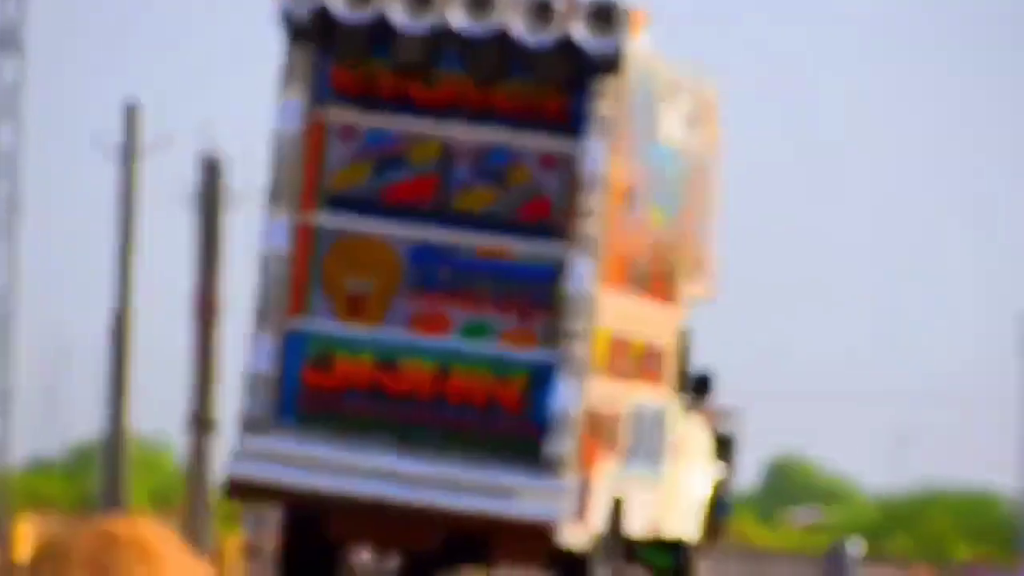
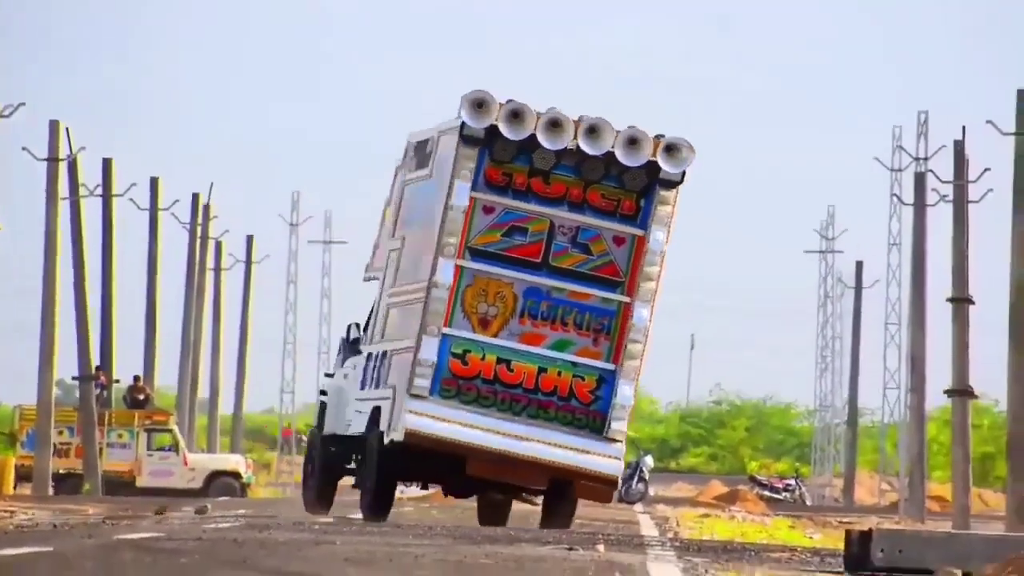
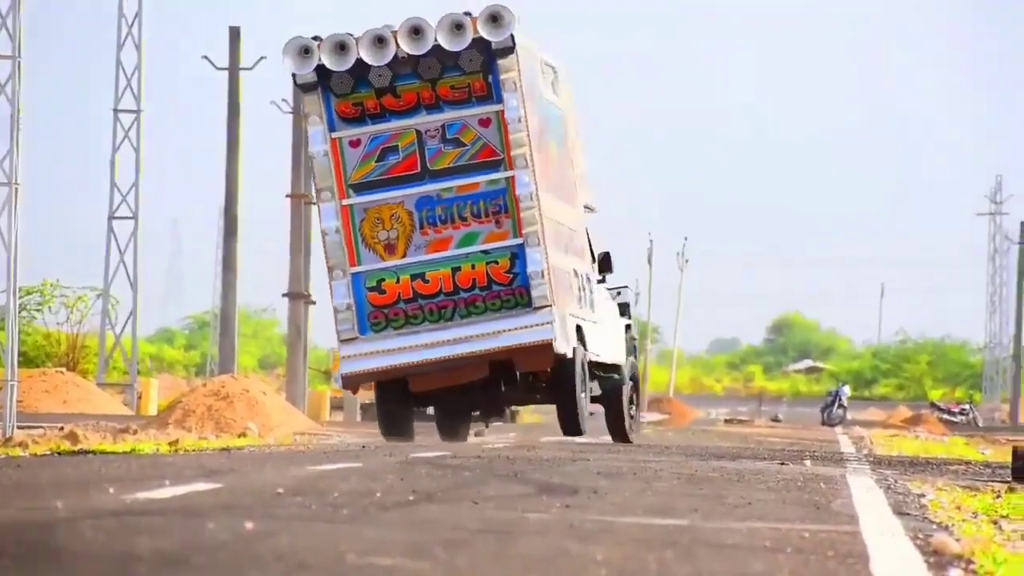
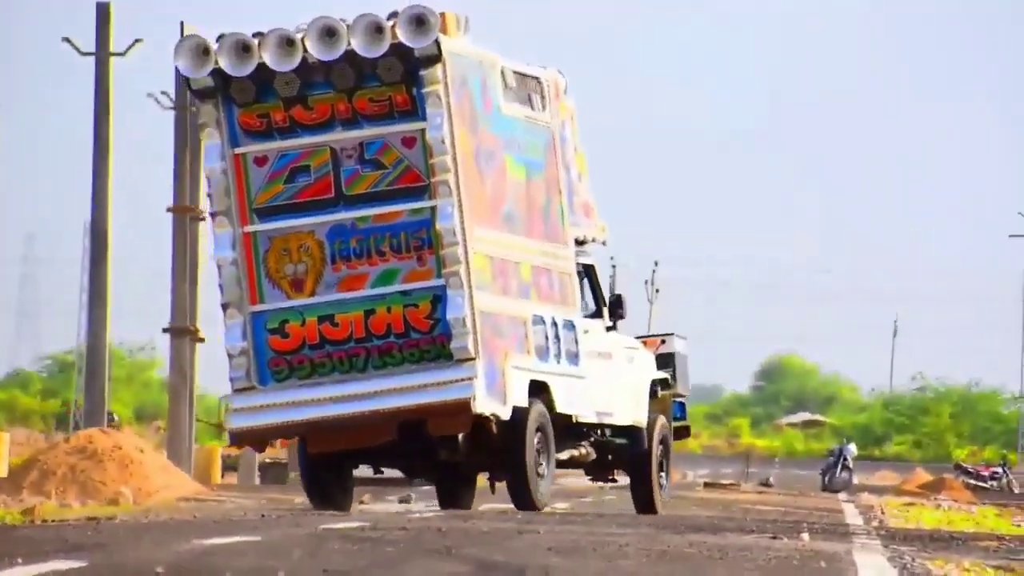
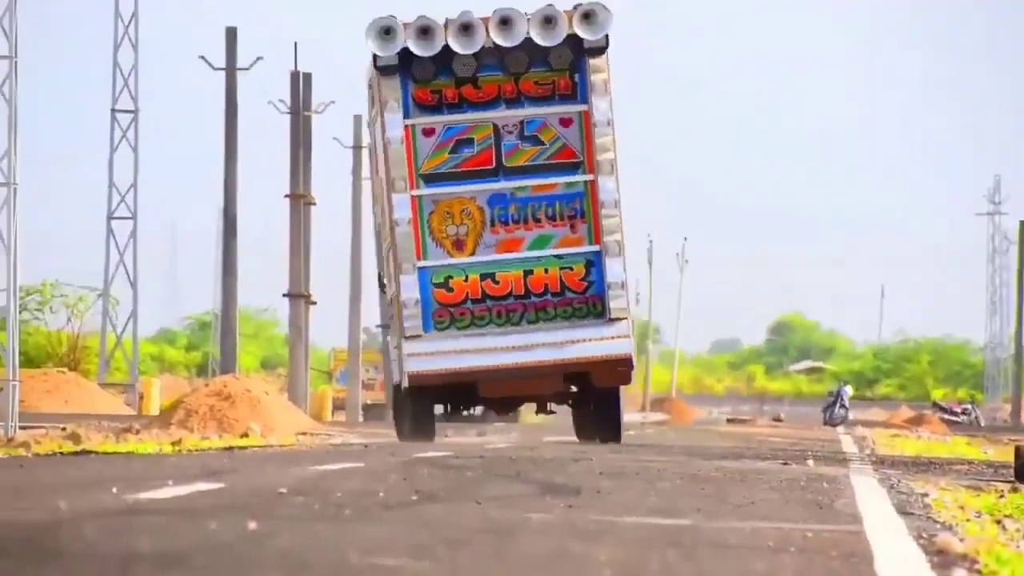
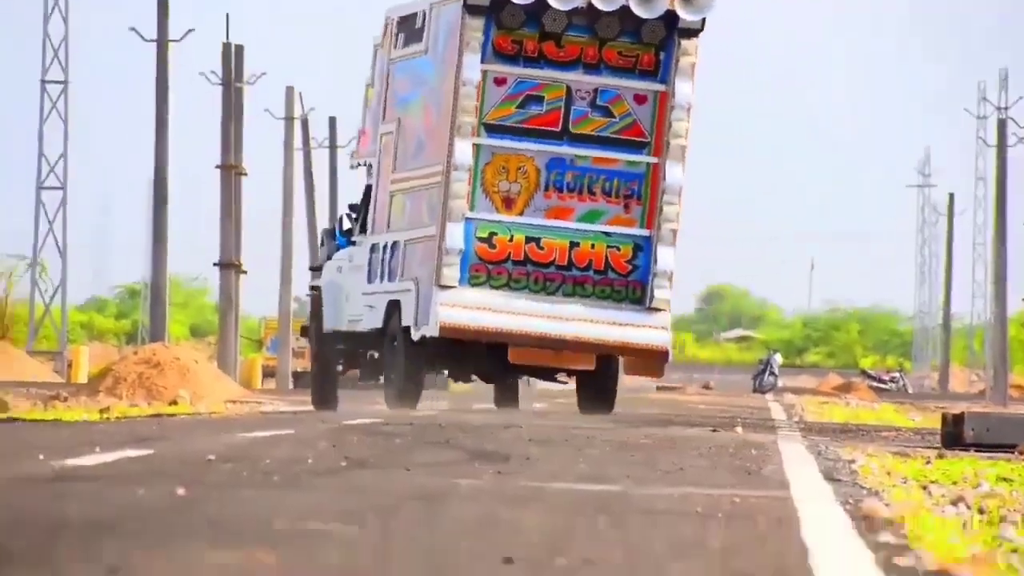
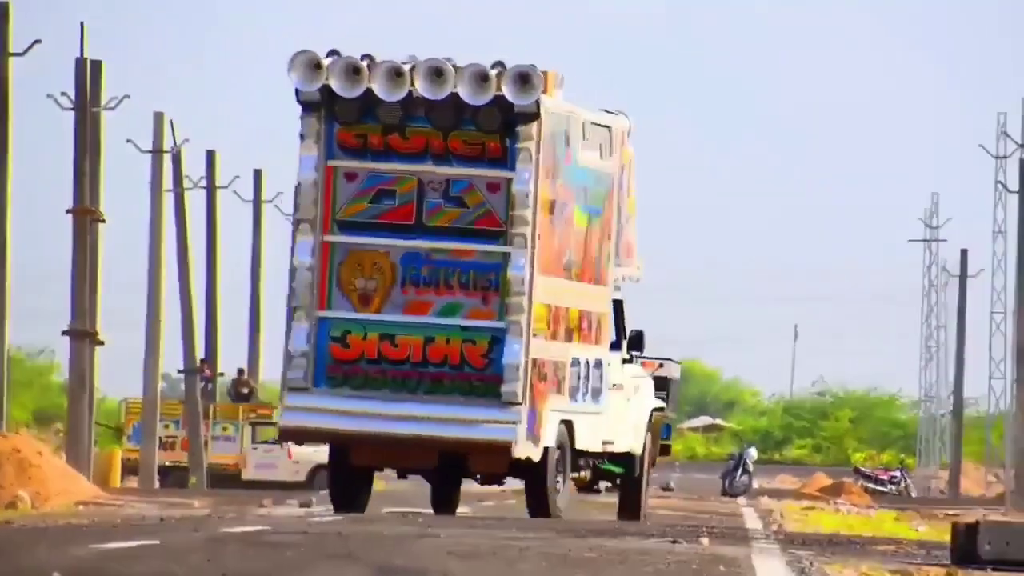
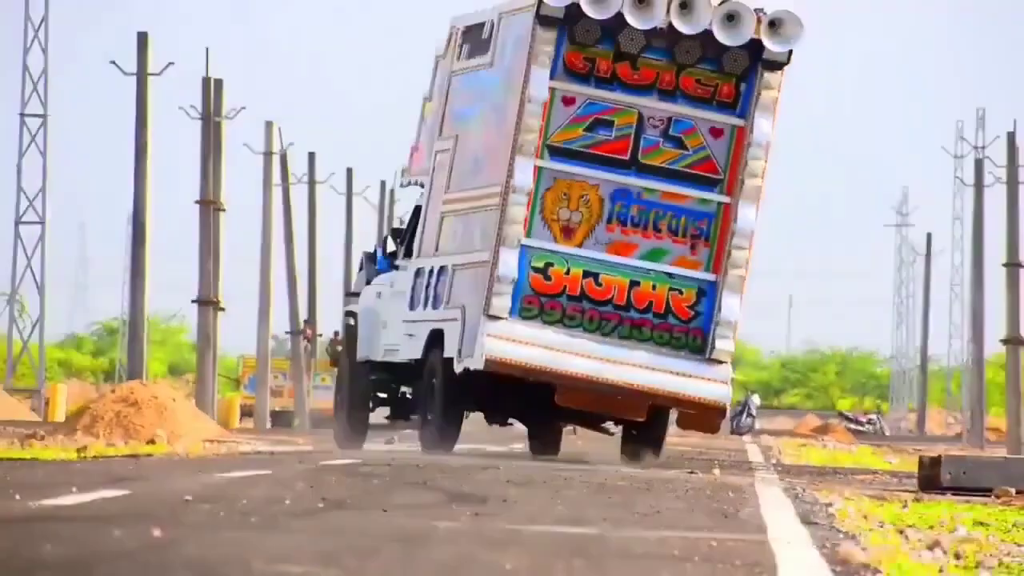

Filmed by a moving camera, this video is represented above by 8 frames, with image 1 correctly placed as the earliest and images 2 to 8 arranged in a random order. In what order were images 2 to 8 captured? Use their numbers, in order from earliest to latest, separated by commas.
8, 6, 5, 3, 4, 7, 2
